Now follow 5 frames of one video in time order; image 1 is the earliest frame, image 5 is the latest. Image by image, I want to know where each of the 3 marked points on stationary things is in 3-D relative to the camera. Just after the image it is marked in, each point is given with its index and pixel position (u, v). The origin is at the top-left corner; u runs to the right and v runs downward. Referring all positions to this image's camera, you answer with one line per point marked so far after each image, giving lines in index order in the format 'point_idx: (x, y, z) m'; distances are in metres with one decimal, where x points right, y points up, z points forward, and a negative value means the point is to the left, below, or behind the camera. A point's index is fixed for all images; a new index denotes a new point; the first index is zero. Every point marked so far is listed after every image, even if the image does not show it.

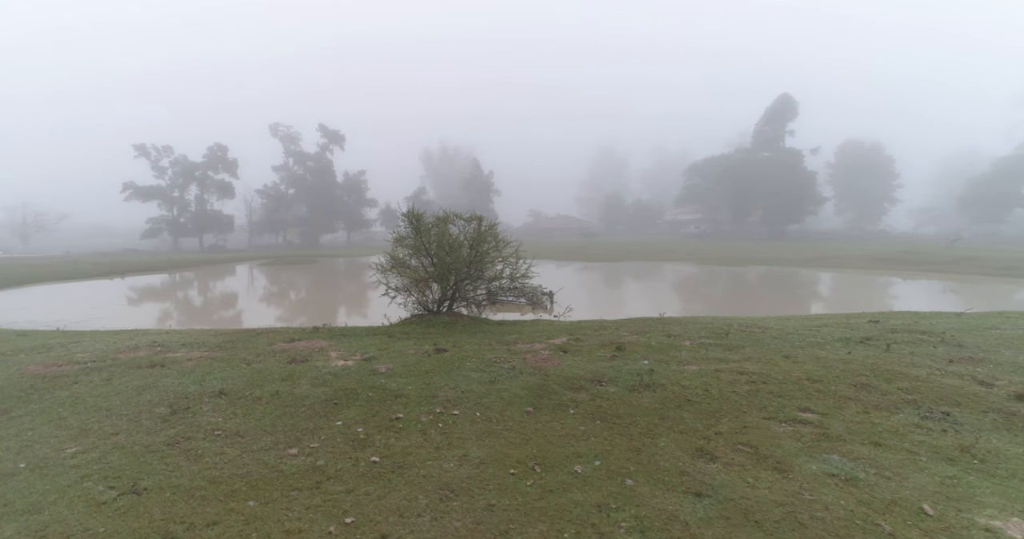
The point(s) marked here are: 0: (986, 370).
0: (+7.8, -1.7, +9.9) m
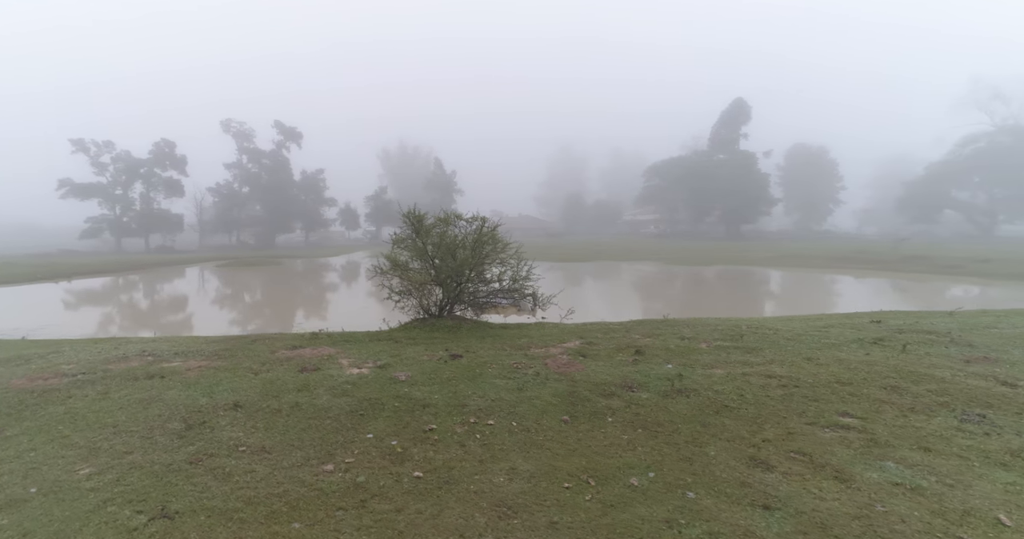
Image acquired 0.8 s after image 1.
0: (+8.2, -1.7, +10.0) m
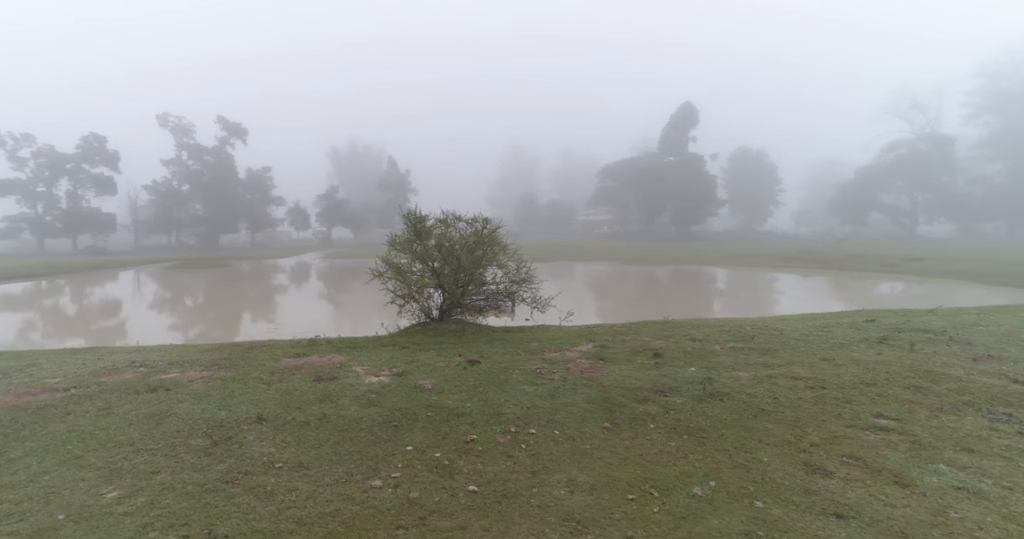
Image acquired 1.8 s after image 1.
0: (+8.6, -1.7, +10.3) m
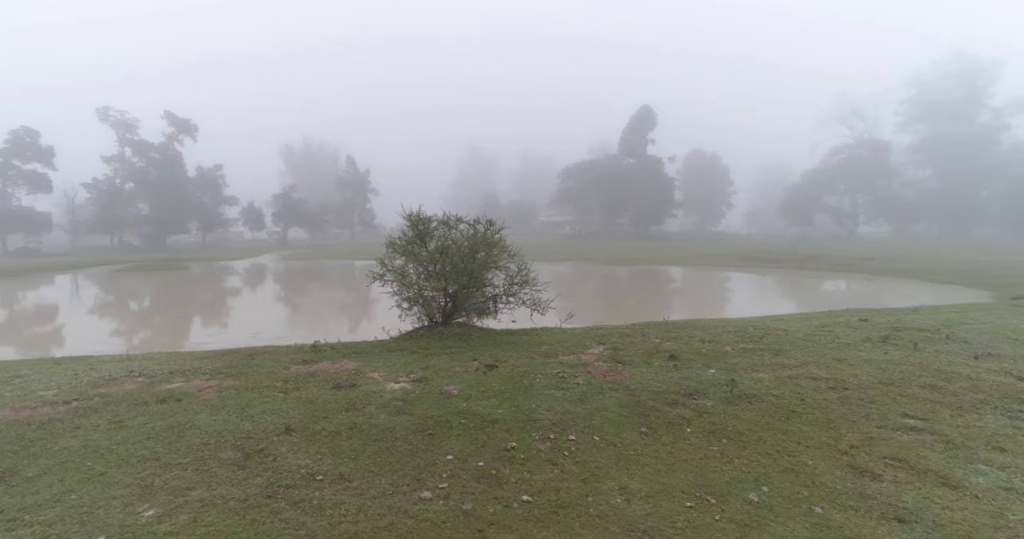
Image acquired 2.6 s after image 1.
0: (+8.9, -1.7, +10.6) m
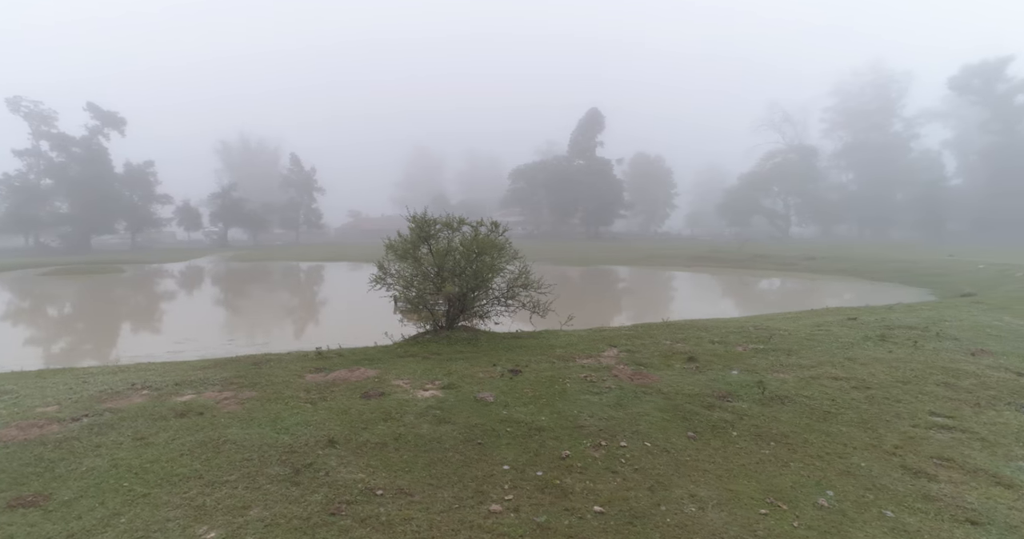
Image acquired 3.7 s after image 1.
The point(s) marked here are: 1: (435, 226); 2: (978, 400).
0: (+9.3, -1.7, +11.2) m
1: (-2.1, +1.1, +15.7) m
2: (+6.9, -1.9, +8.9) m
